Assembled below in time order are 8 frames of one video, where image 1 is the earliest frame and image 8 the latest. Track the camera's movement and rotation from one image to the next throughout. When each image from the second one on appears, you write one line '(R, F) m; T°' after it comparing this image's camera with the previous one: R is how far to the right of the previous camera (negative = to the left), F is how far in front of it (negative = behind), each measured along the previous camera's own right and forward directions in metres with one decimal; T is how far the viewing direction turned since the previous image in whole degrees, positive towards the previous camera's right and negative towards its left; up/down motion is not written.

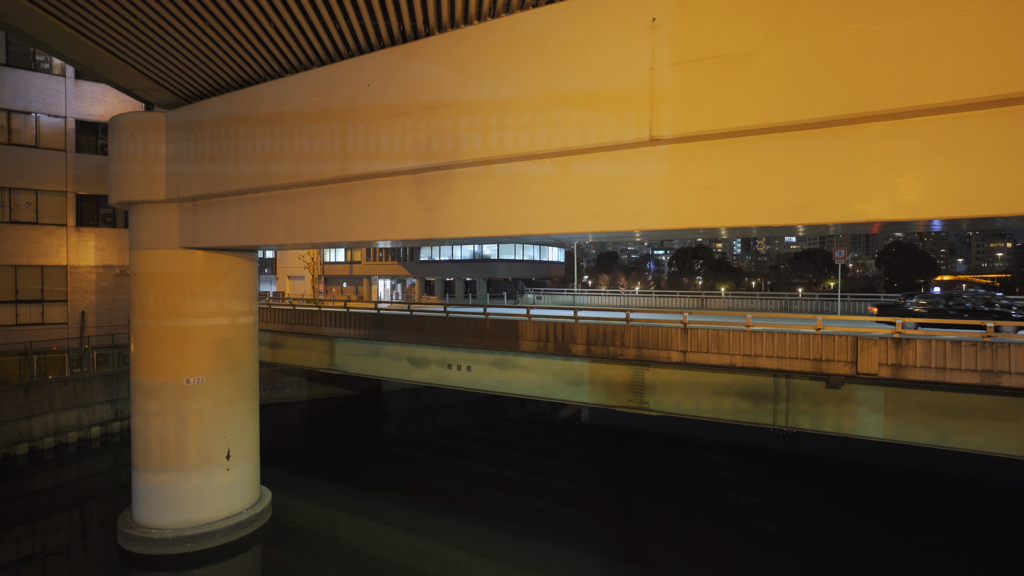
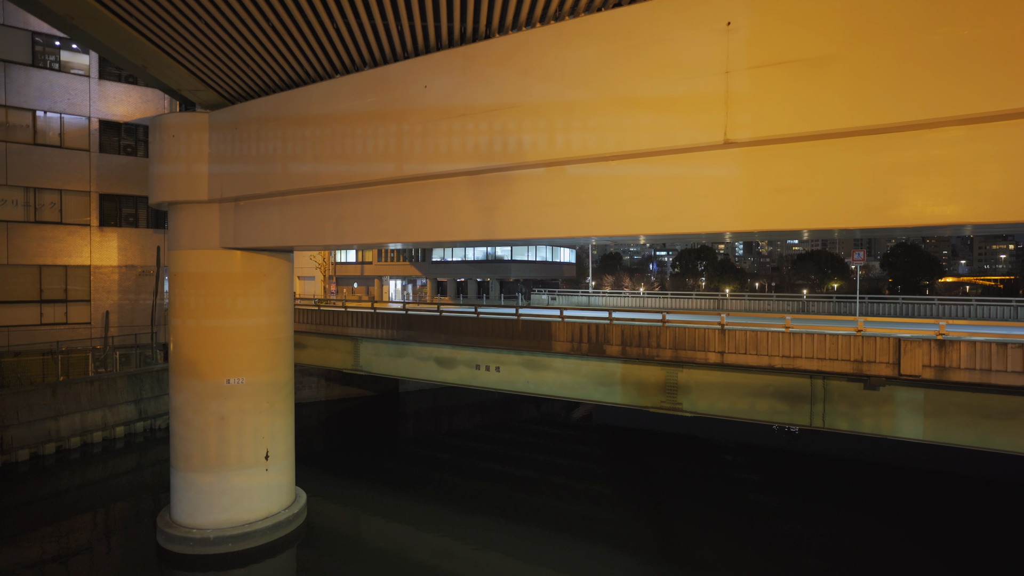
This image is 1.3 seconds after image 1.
(-0.7, 0.0) m; 0°
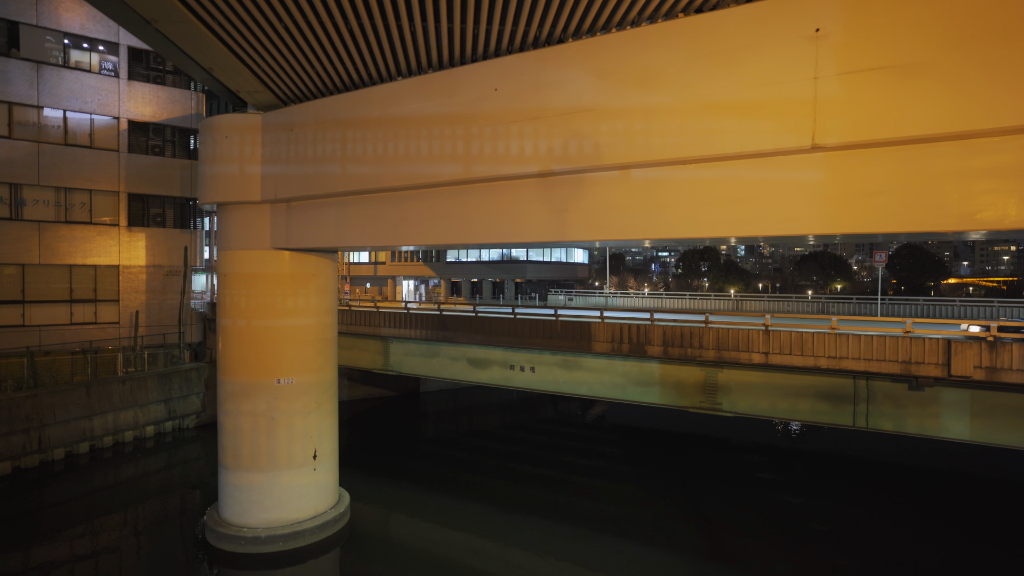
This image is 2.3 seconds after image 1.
(-0.8, -0.1) m; 0°
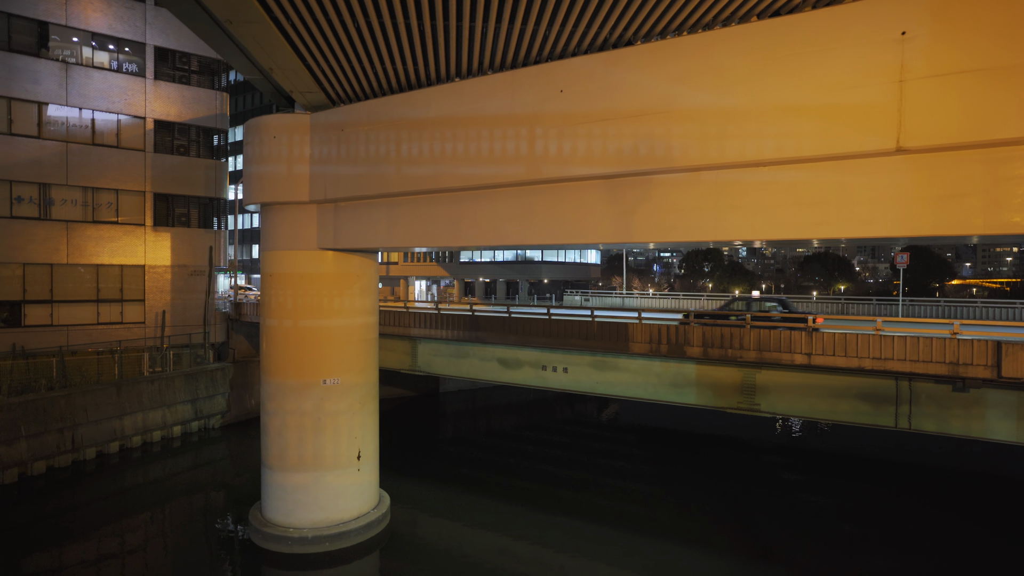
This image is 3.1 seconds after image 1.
(-0.8, 0.0) m; 0°
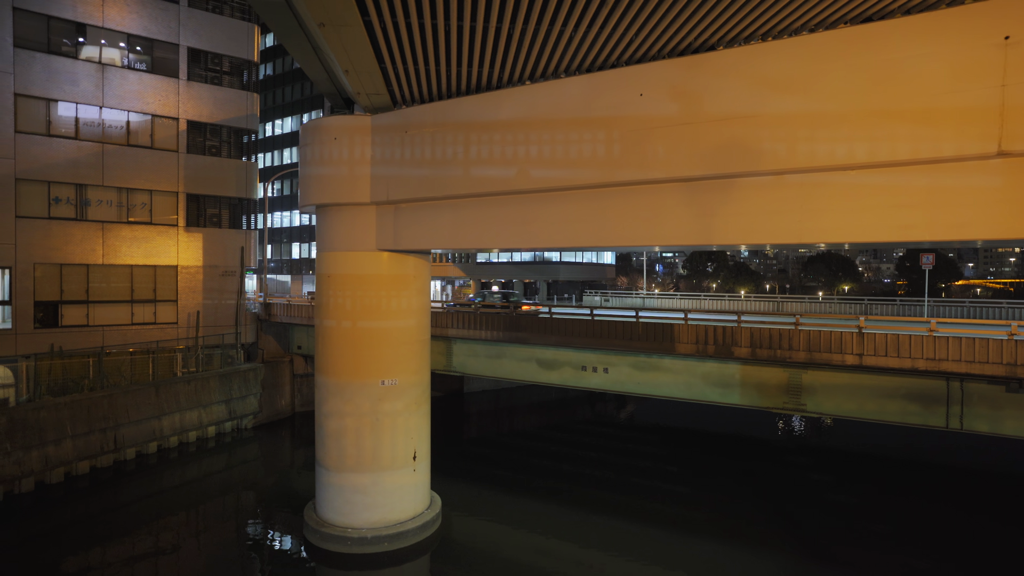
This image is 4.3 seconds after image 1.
(-1.0, -0.1) m; 0°
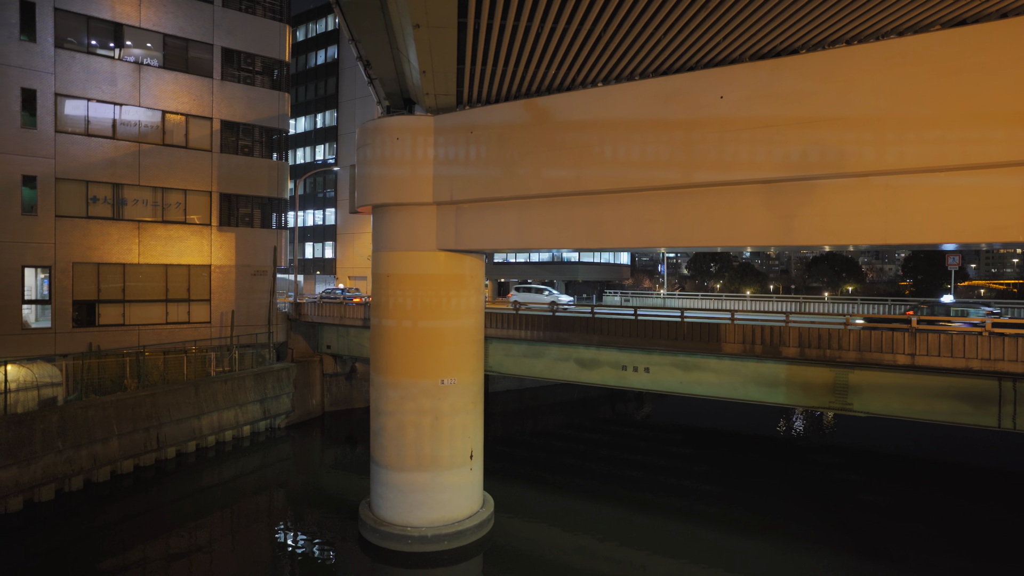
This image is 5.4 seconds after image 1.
(-1.0, -0.1) m; 0°
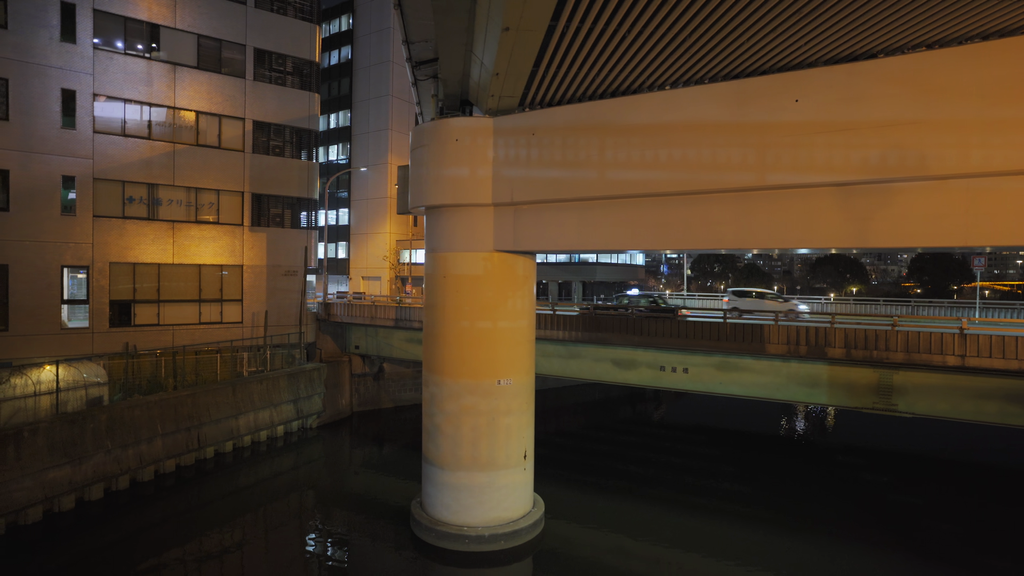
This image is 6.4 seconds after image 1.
(-0.9, -0.1) m; 0°
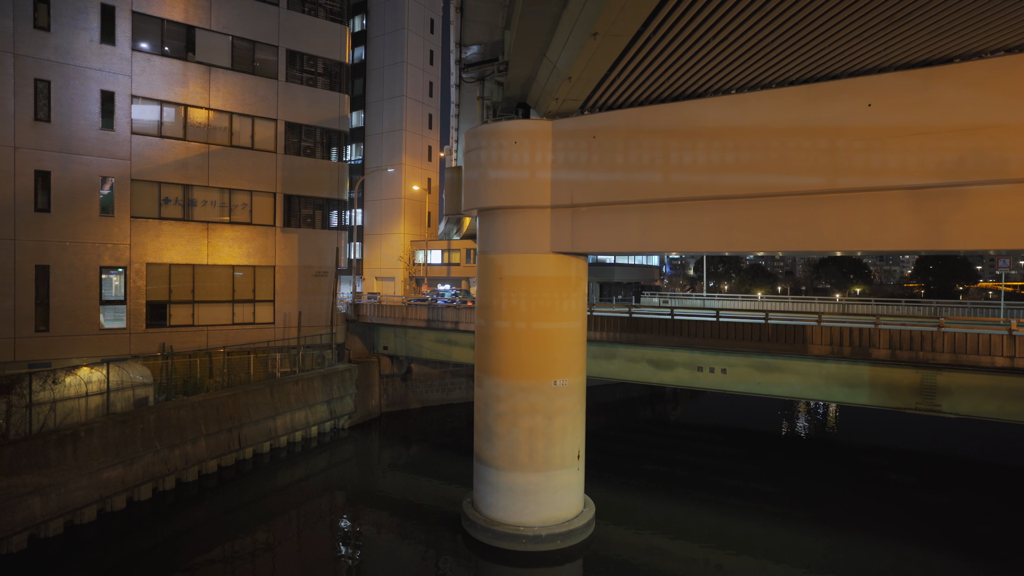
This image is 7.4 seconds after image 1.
(-1.0, -0.1) m; 0°
